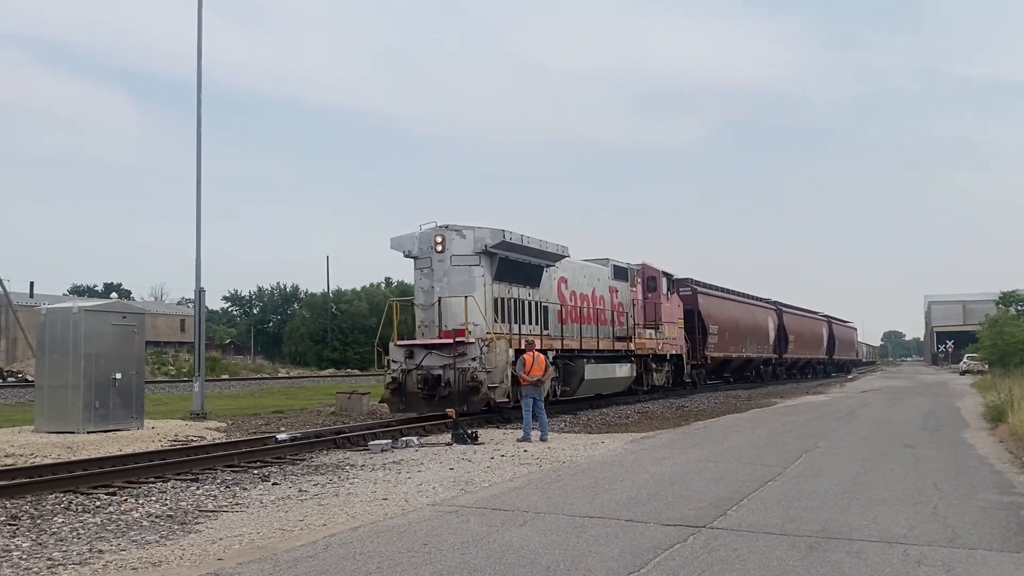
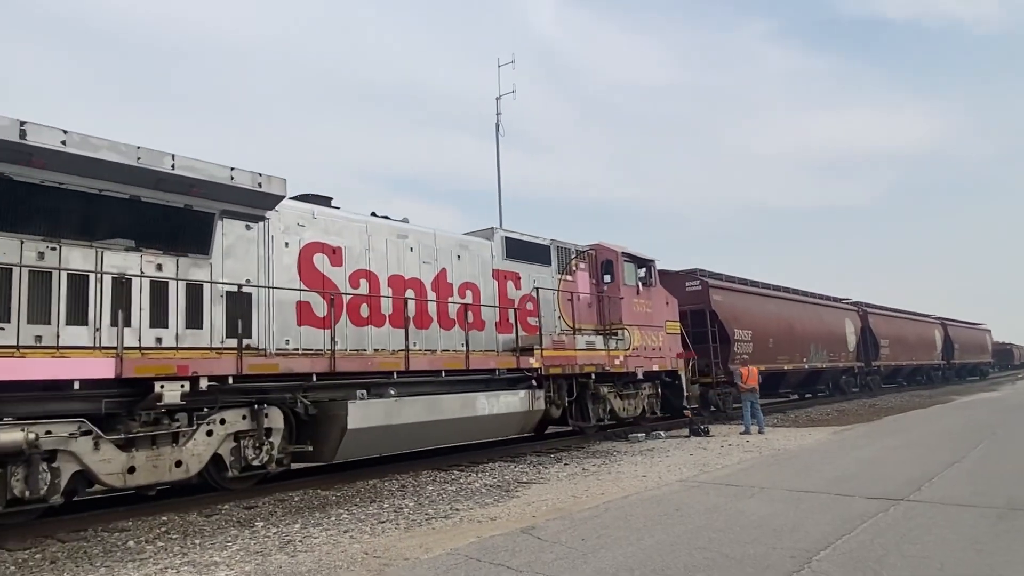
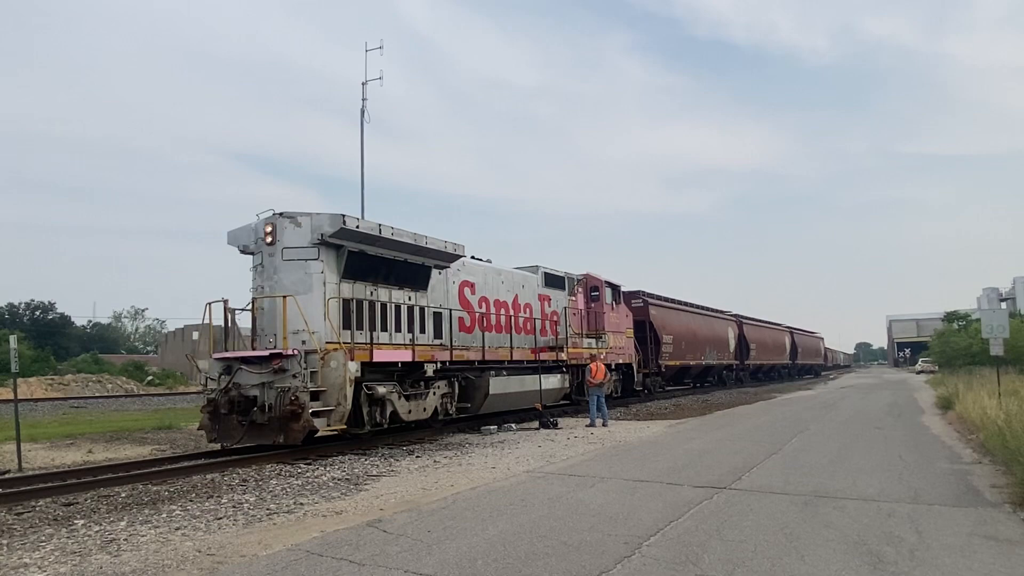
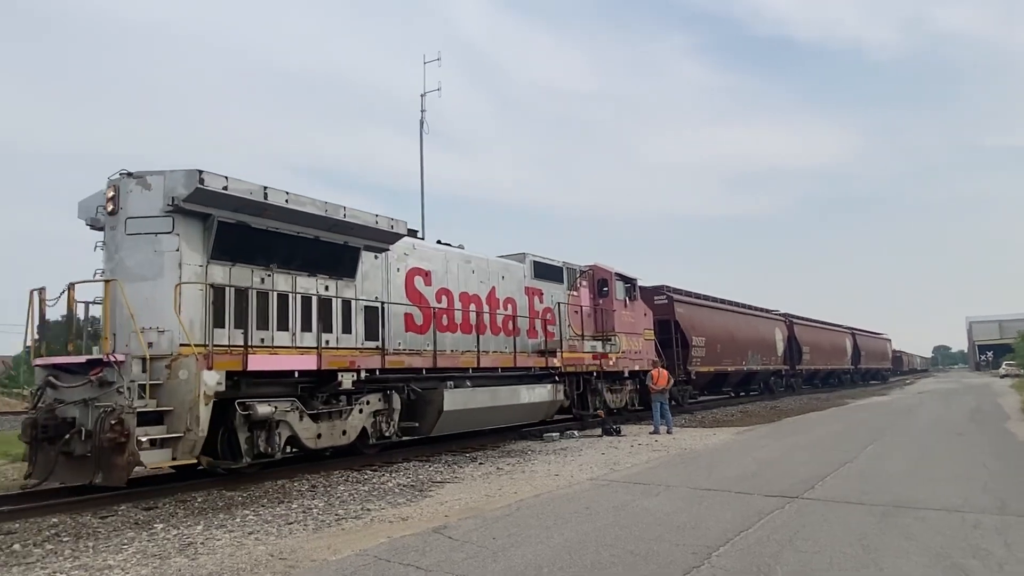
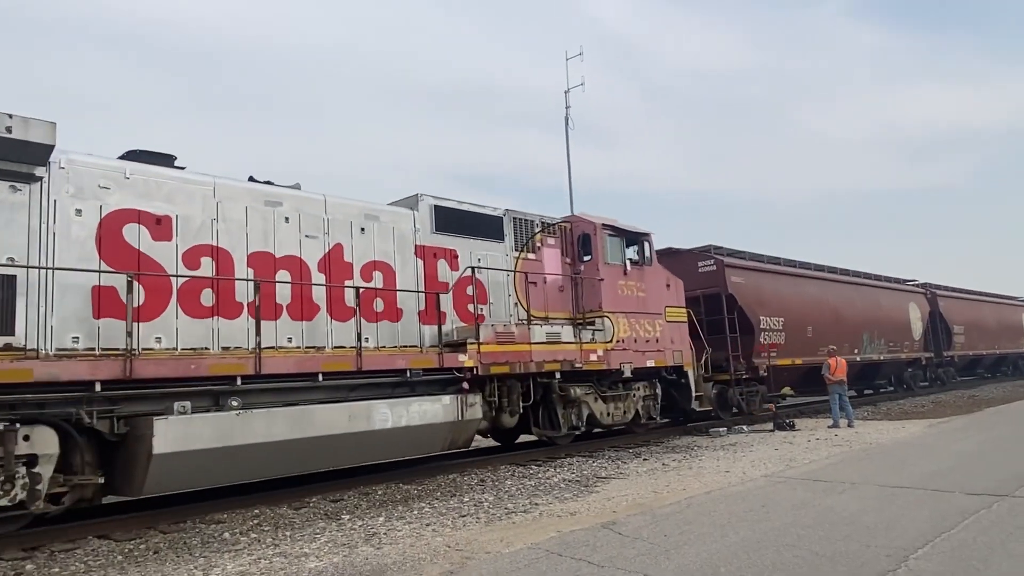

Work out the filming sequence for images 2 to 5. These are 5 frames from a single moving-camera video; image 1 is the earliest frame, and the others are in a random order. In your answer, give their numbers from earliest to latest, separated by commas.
3, 4, 2, 5
